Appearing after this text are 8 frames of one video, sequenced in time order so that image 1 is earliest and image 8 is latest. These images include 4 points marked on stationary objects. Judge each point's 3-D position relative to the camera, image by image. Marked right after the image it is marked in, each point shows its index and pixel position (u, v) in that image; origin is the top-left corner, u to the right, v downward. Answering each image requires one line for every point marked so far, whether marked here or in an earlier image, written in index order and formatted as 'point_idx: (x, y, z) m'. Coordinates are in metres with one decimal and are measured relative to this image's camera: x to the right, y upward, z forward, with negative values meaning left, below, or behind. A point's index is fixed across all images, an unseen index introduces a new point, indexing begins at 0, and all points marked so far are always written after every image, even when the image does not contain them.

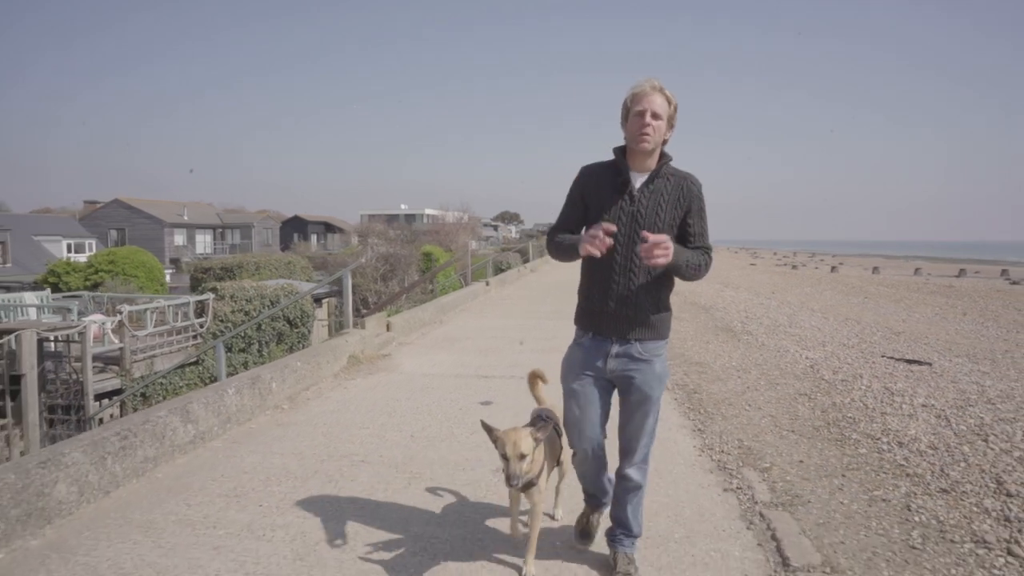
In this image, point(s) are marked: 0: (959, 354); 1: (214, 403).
0: (+7.3, -1.1, +10.9) m
1: (-2.3, -0.9, +5.3) m
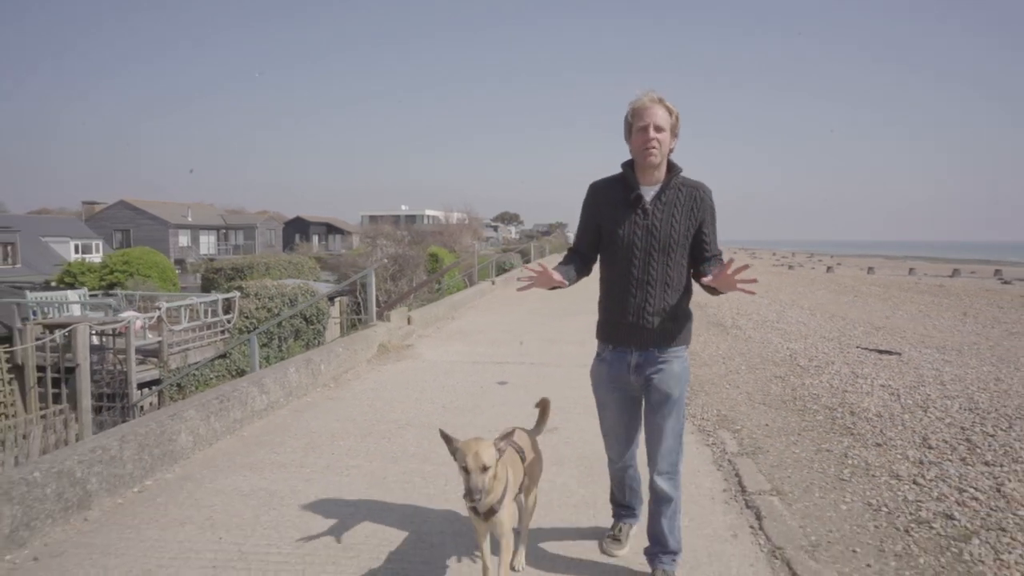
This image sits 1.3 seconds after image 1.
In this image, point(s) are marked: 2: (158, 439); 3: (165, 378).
0: (+7.4, -1.0, +12.0) m
1: (-2.2, -0.9, +6.4) m
2: (-2.4, -1.0, +4.5) m
3: (-6.6, -1.7, +12.8) m
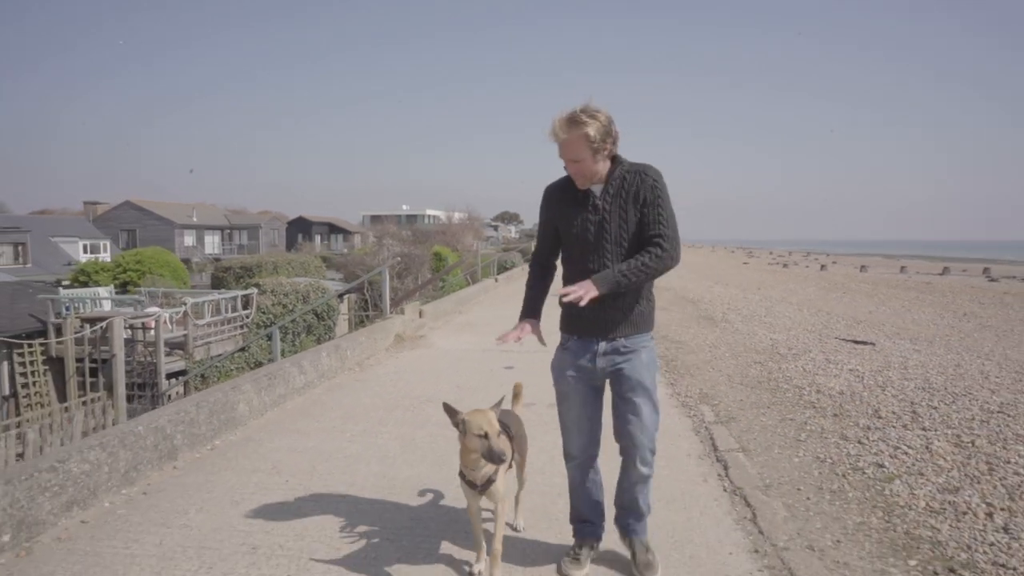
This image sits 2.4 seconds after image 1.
0: (+7.5, -0.9, +12.8) m
1: (-2.1, -0.8, +7.2) m
2: (-2.3, -1.0, +5.4) m
3: (-6.5, -1.6, +13.7) m
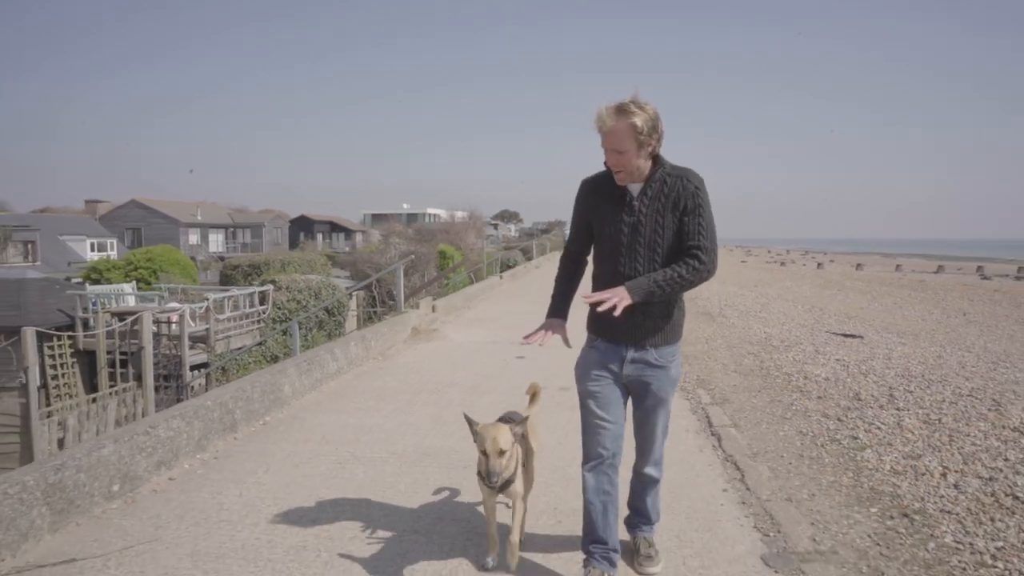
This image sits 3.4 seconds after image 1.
0: (+7.6, -0.9, +13.5) m
1: (-2.0, -0.7, +7.9) m
2: (-2.2, -0.9, +6.0) m
3: (-6.4, -1.6, +14.3) m
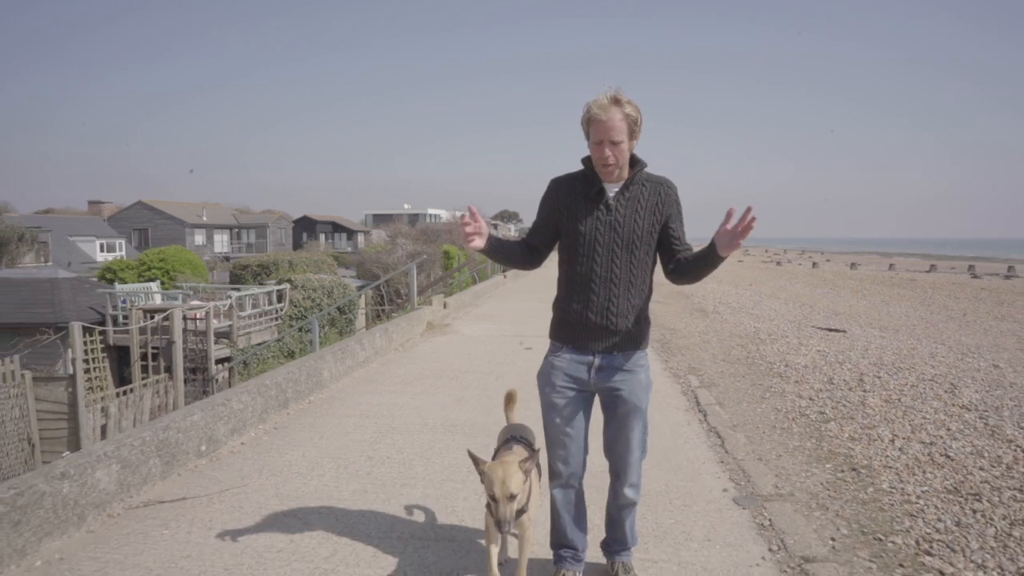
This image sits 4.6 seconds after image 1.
0: (+7.8, -0.8, +14.4) m
1: (-1.8, -0.7, +8.8) m
2: (-2.0, -0.9, +6.9) m
3: (-6.3, -1.5, +15.2) m
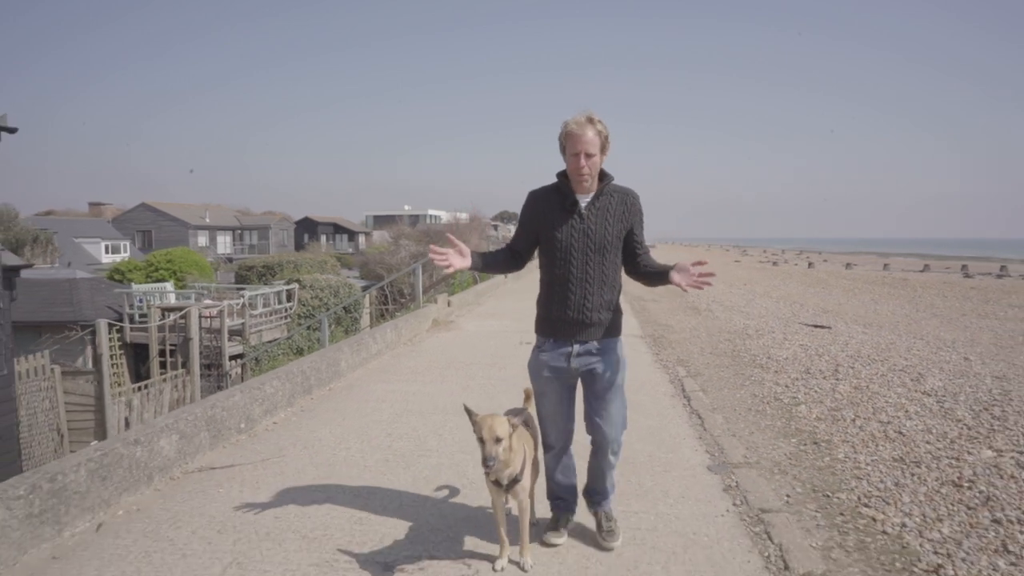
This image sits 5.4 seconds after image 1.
0: (+7.8, -0.8, +15.0) m
1: (-1.8, -0.7, +9.4) m
2: (-2.0, -0.8, +7.5) m
3: (-6.2, -1.5, +15.8) m
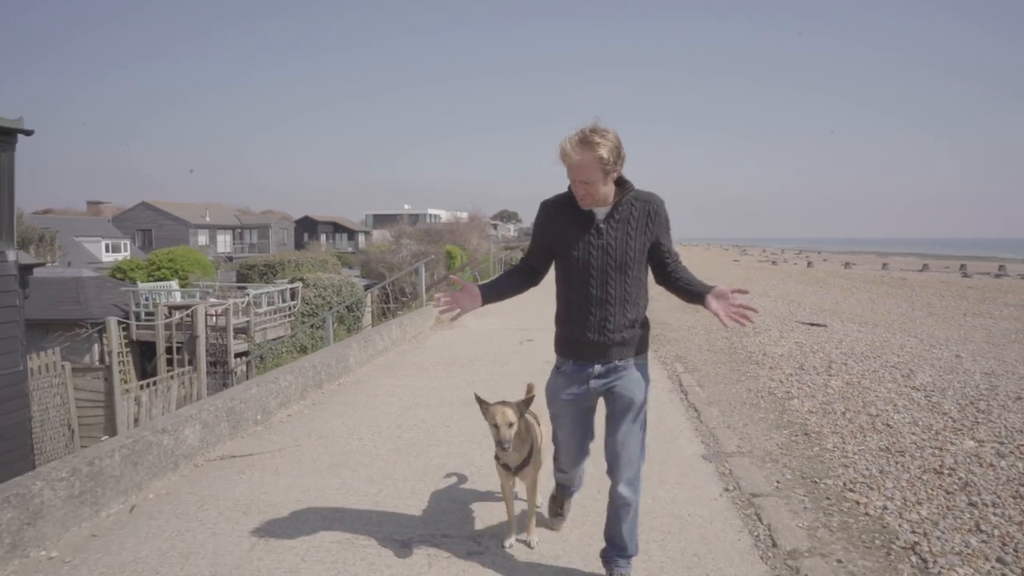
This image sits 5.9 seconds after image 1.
0: (+7.8, -0.8, +15.3) m
1: (-1.8, -0.6, +9.7) m
2: (-2.0, -0.8, +7.8) m
3: (-6.2, -1.5, +16.1) m
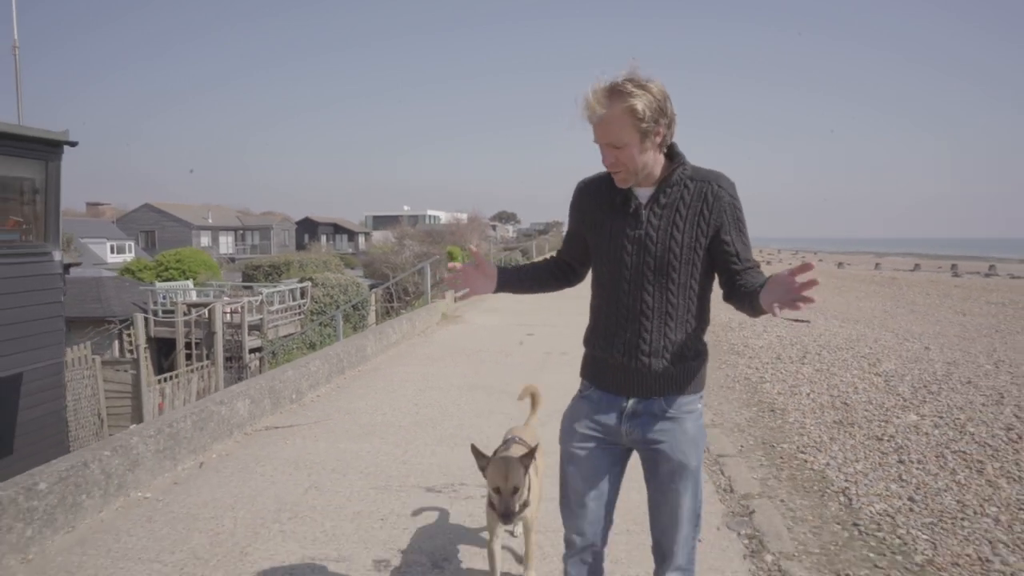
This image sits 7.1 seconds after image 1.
0: (+7.8, -0.7, +16.1) m
1: (-1.8, -0.6, +10.5) m
2: (-1.9, -0.8, +8.6) m
3: (-6.2, -1.5, +16.9) m
